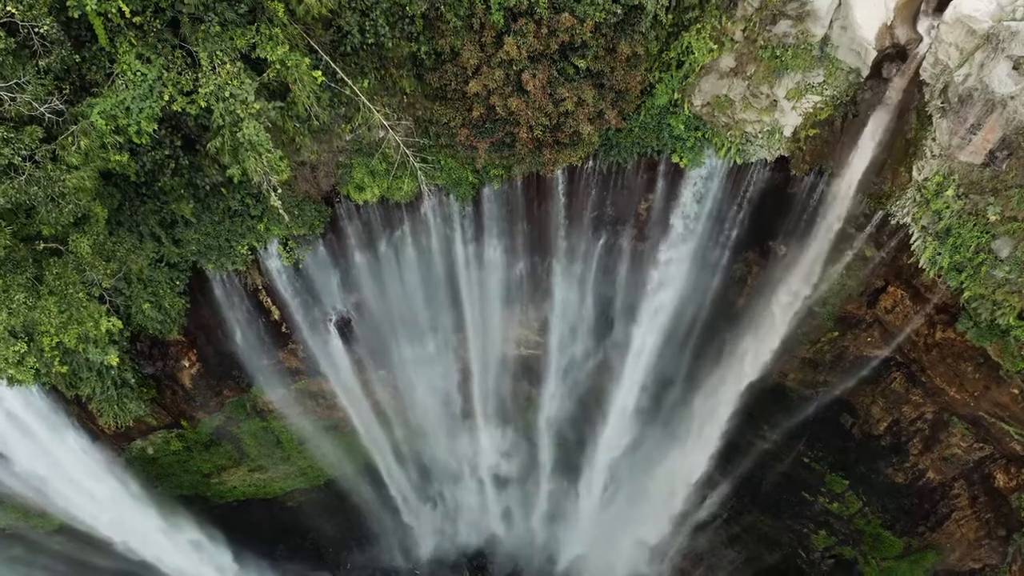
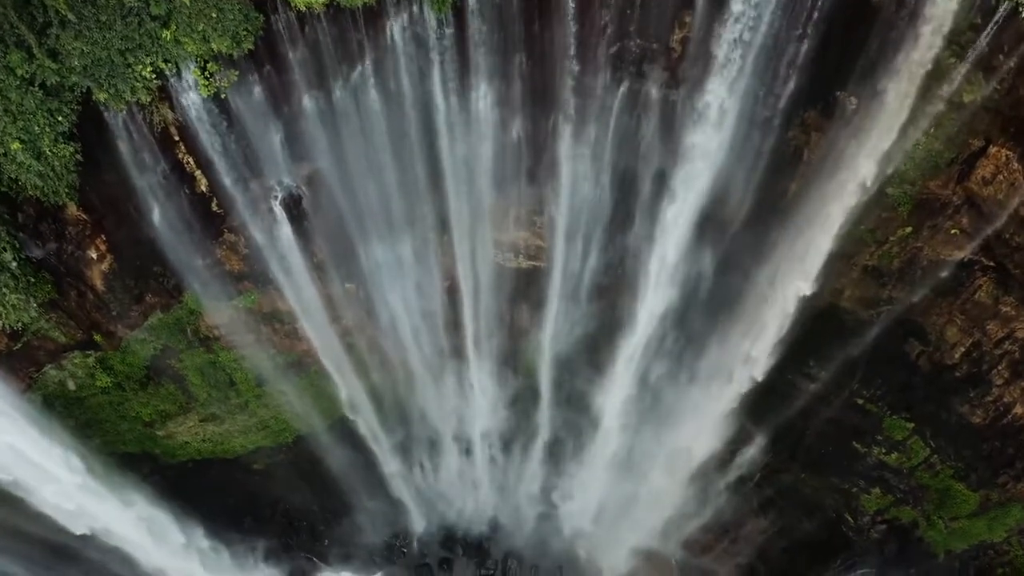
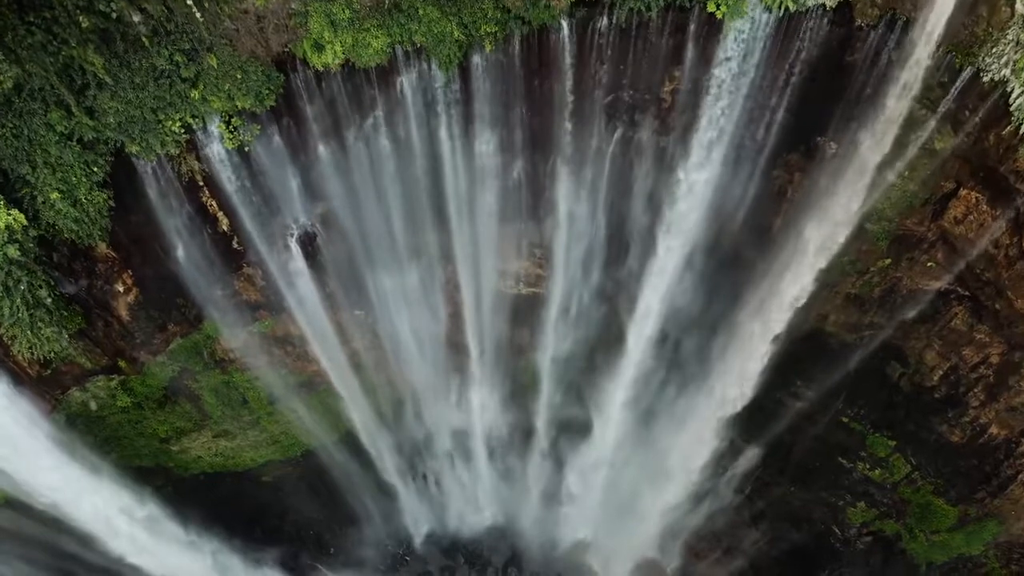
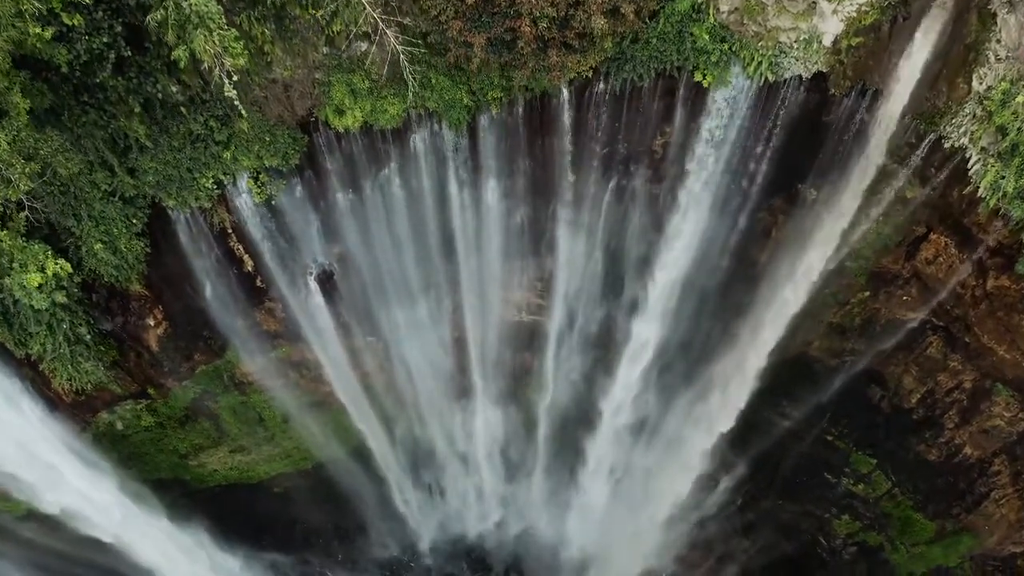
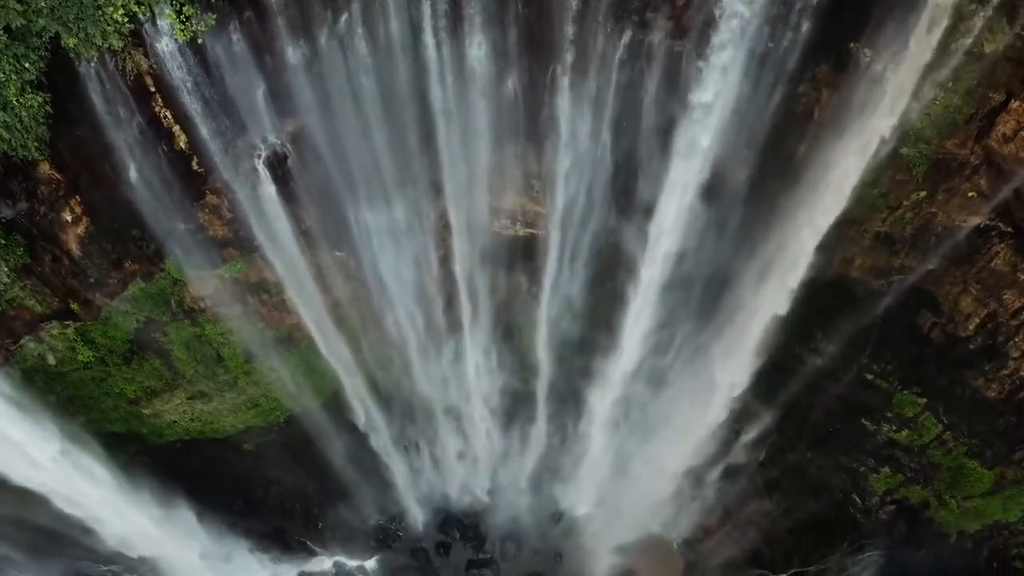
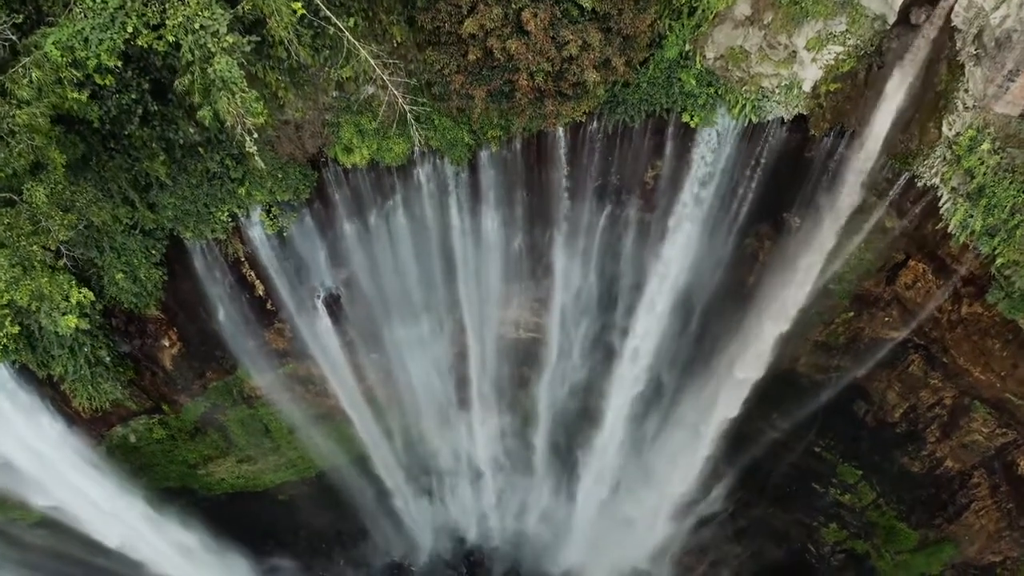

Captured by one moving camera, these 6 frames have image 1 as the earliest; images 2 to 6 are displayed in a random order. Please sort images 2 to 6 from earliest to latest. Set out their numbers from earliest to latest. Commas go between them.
6, 4, 3, 2, 5
